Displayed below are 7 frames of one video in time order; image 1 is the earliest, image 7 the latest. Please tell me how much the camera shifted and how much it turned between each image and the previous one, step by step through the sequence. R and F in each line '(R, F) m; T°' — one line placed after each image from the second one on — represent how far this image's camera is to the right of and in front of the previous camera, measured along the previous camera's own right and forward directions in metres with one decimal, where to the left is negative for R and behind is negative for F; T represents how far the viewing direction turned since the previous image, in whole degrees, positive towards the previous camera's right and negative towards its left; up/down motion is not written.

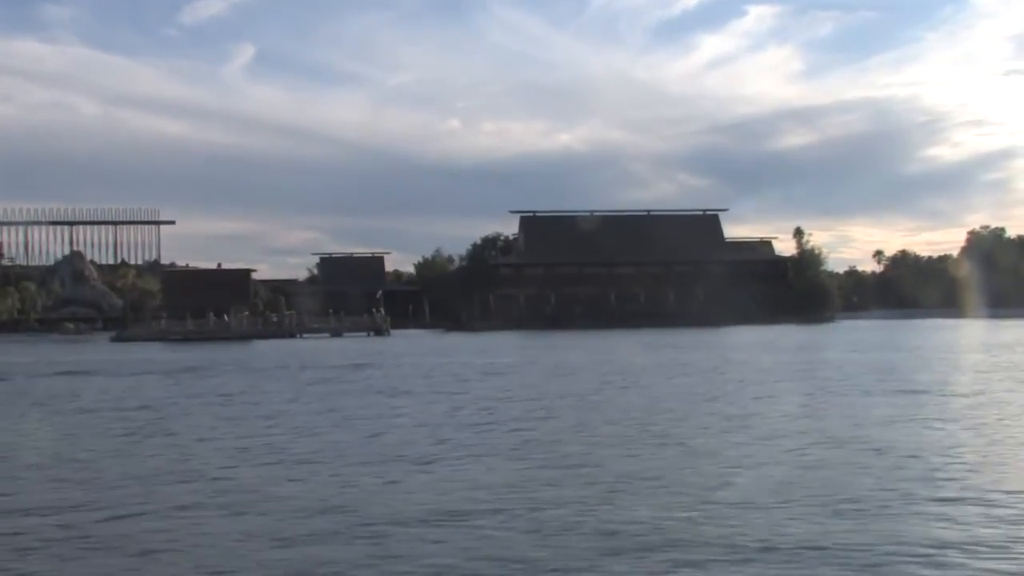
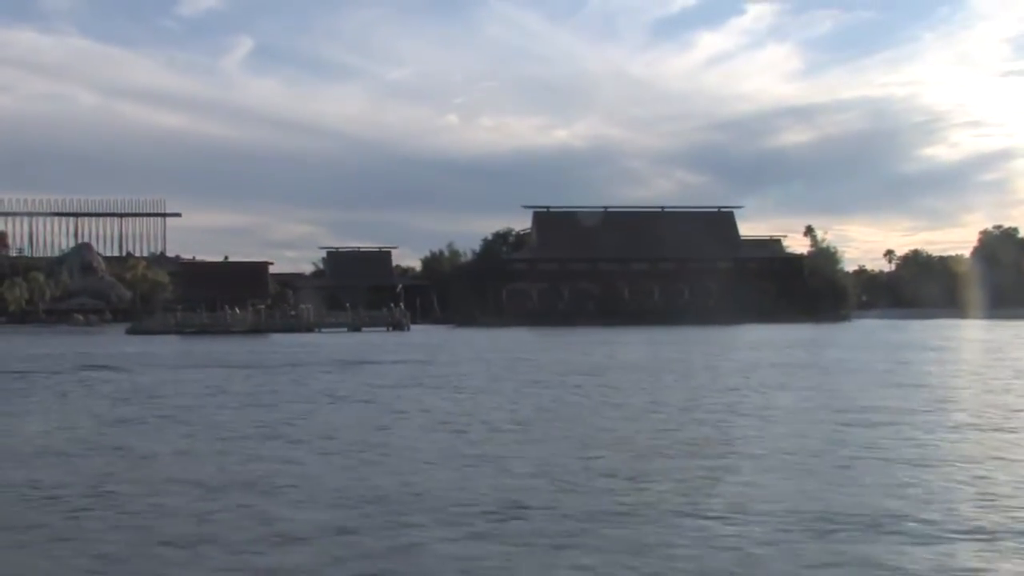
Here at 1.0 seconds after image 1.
(-0.5, +0.4) m; 0°
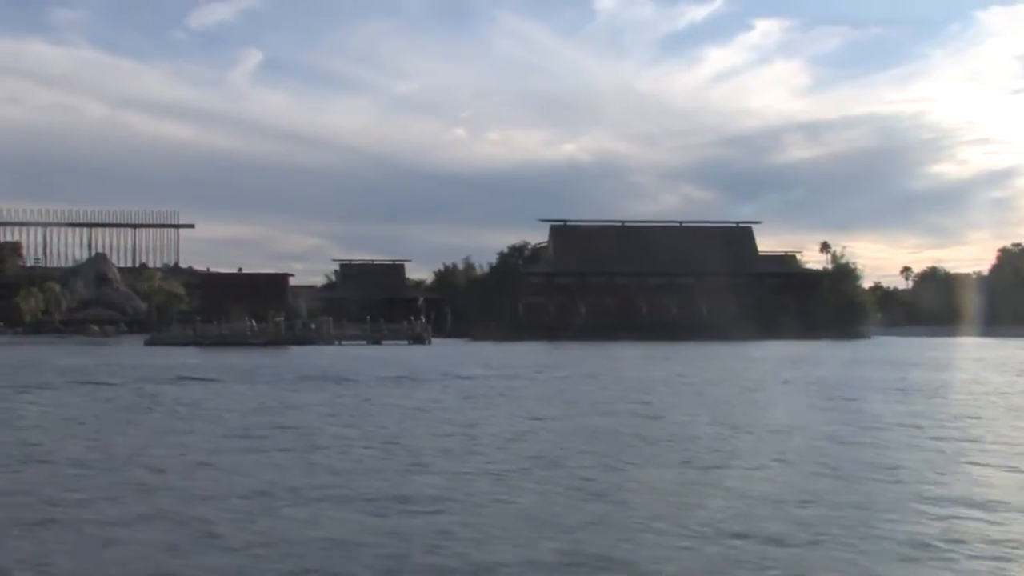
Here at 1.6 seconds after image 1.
(-0.3, +0.2) m; 0°
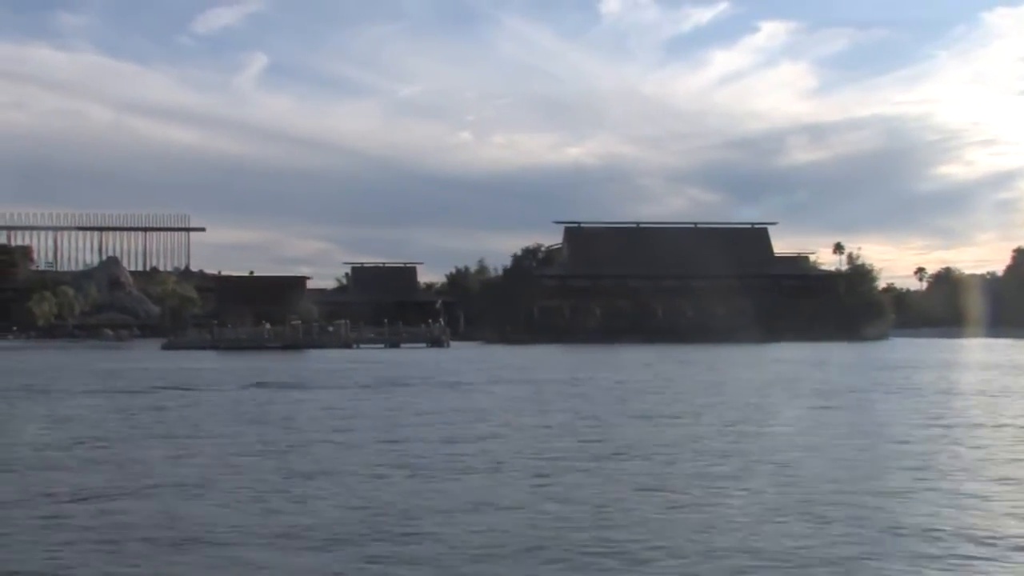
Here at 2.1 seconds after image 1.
(-0.3, +0.2) m; 0°
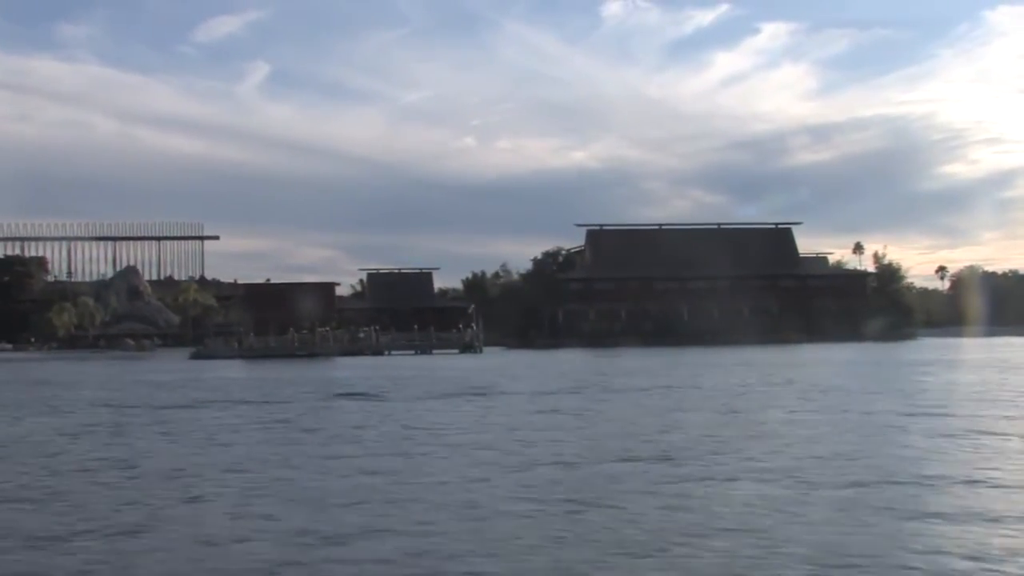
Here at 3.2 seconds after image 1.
(-0.5, +0.5) m; 0°
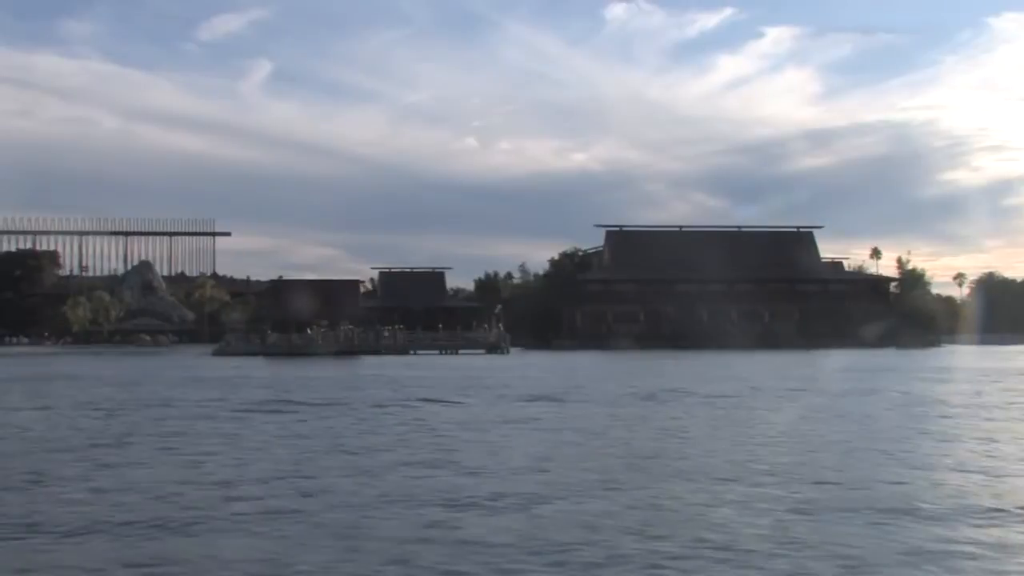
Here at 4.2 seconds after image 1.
(-0.6, +0.5) m; 0°
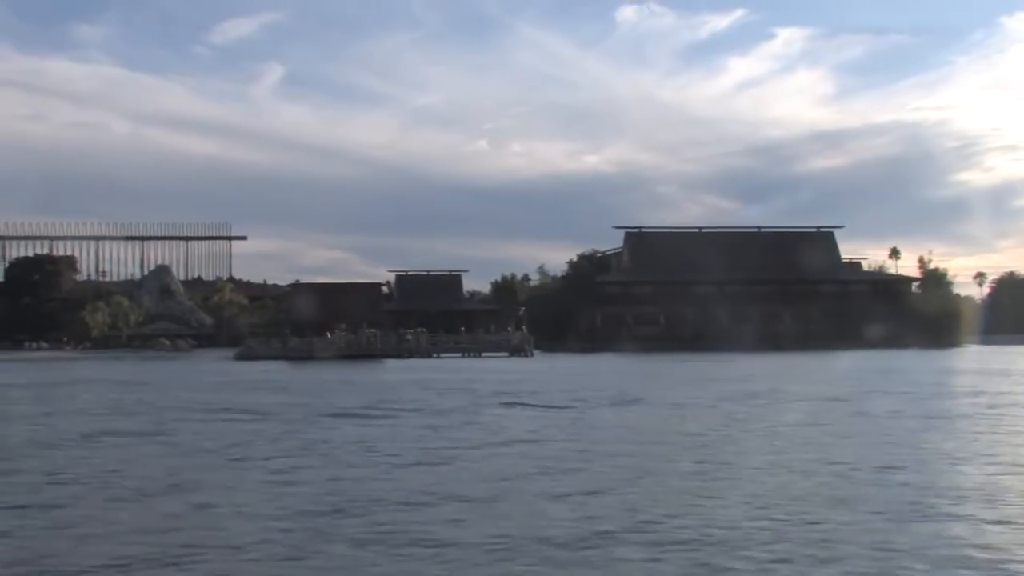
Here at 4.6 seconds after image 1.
(-0.2, +0.2) m; 0°
